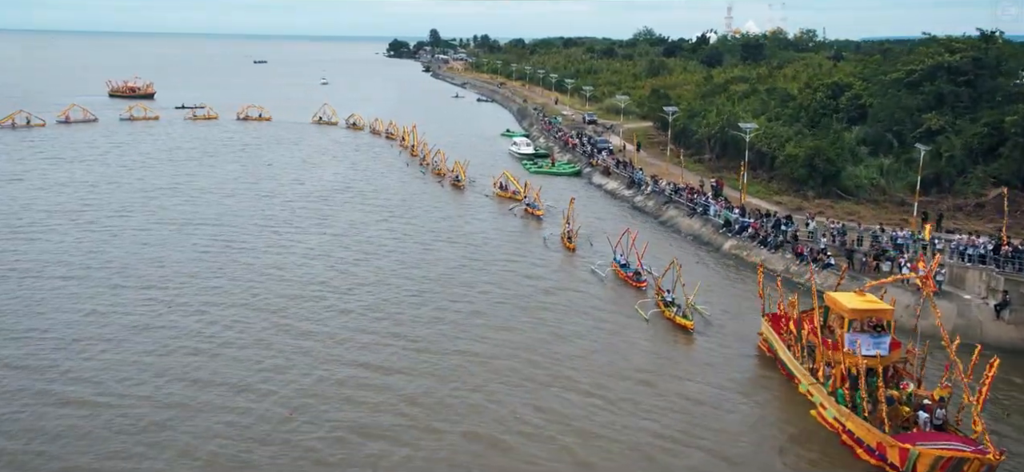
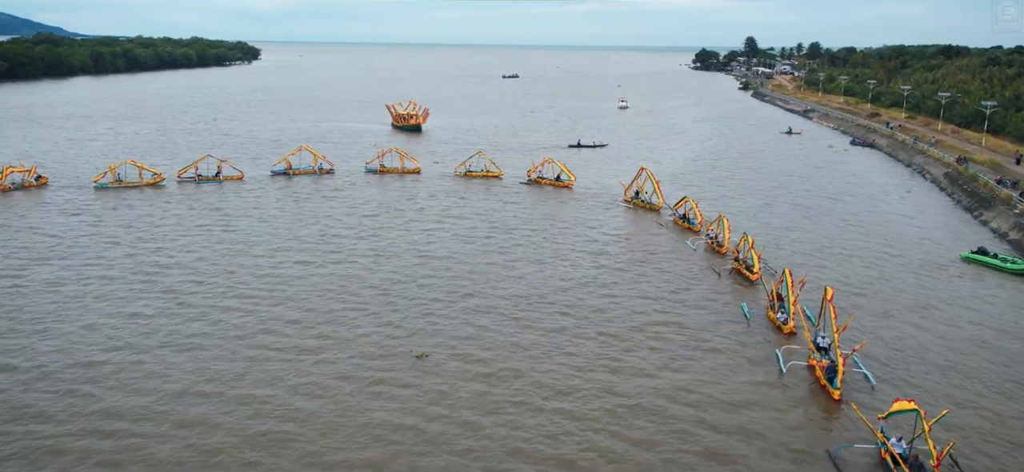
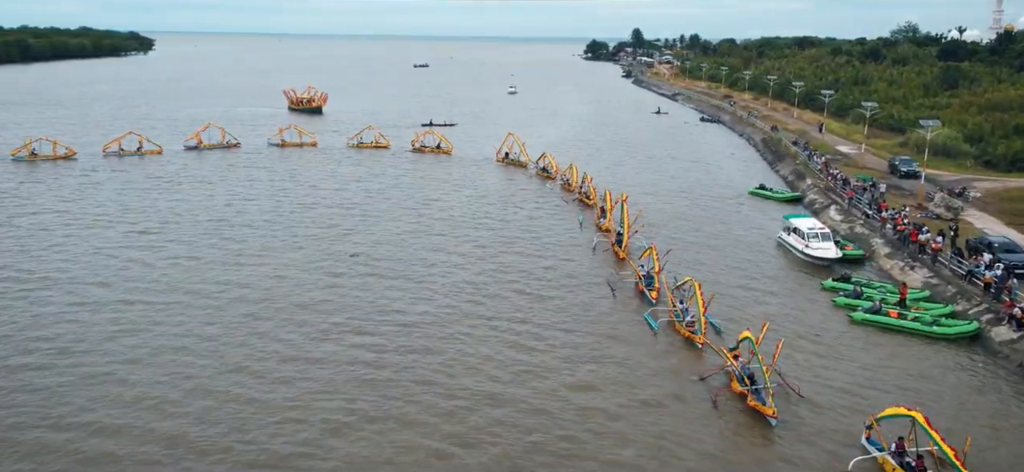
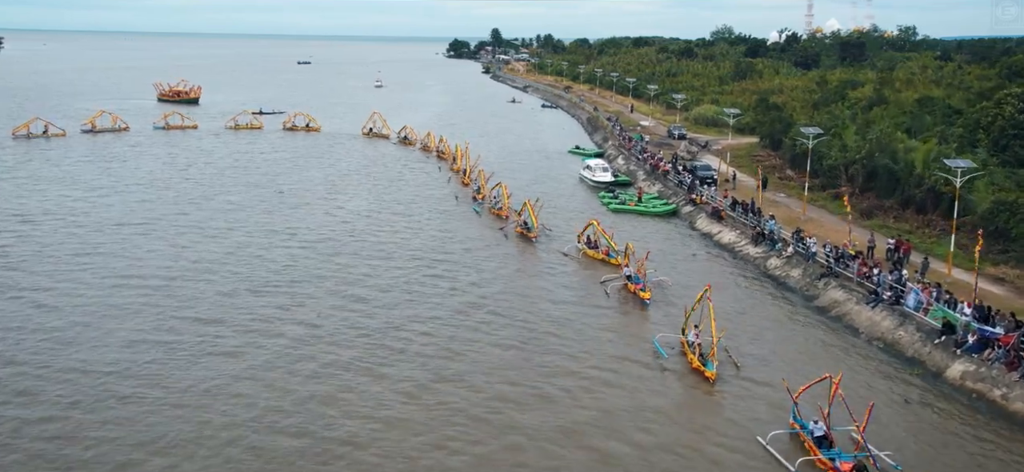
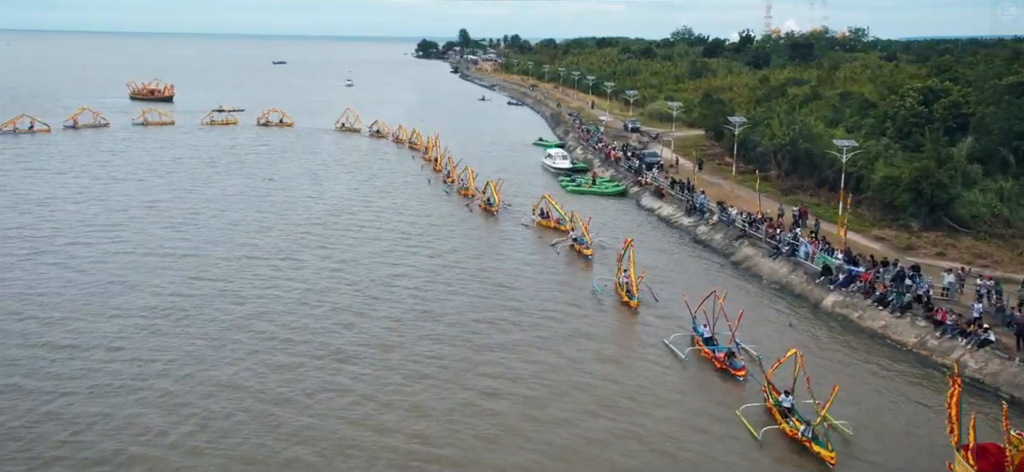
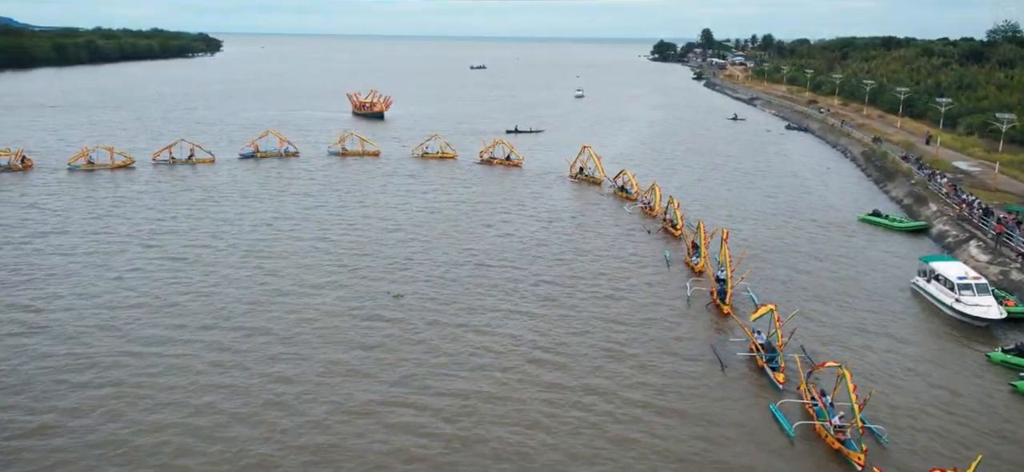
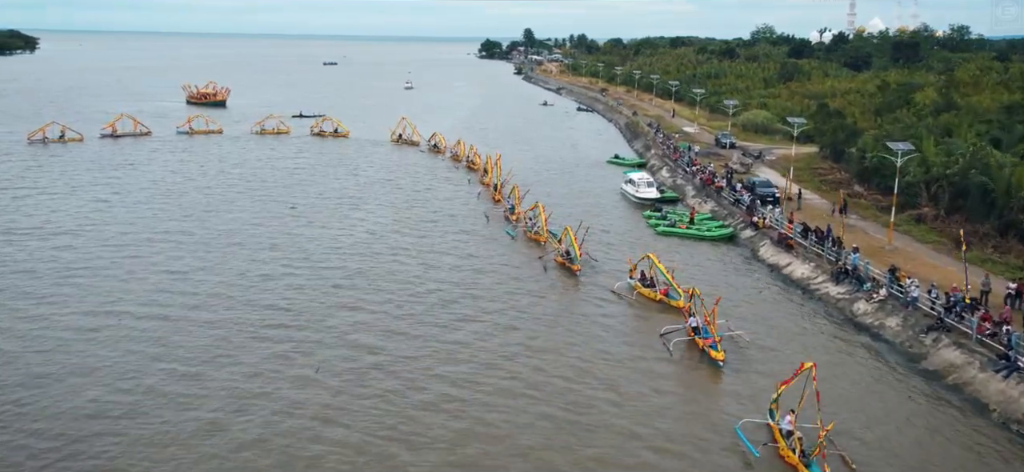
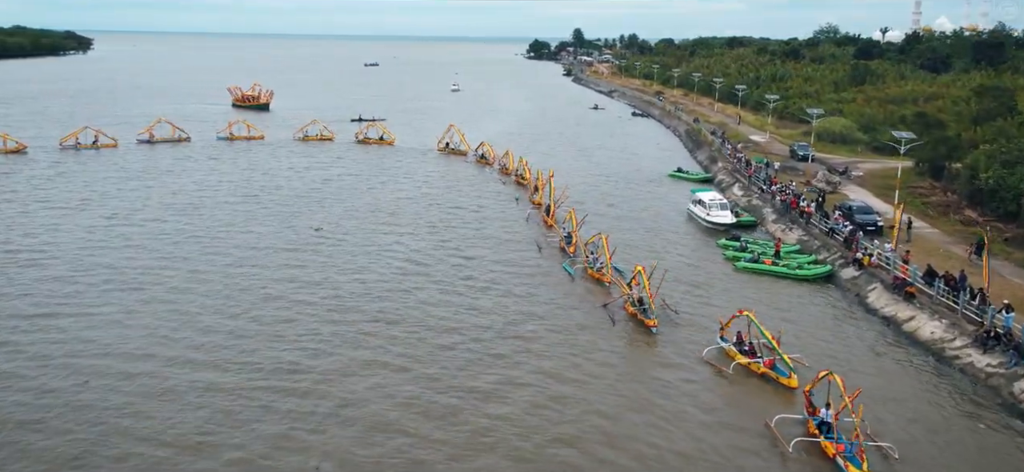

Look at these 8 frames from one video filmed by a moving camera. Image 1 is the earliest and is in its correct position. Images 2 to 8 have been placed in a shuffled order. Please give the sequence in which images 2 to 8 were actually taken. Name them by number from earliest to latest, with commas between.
5, 4, 7, 8, 3, 6, 2
